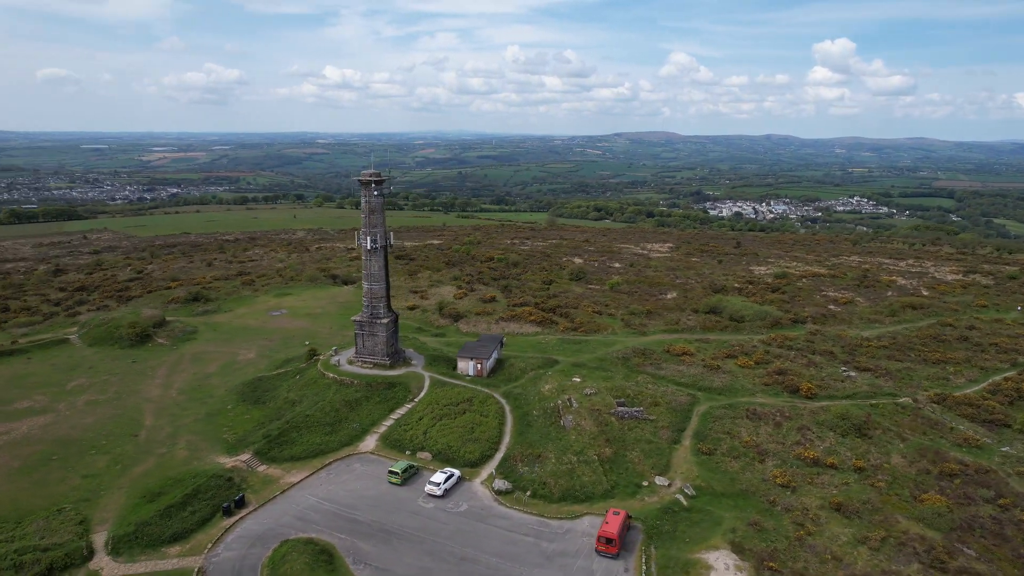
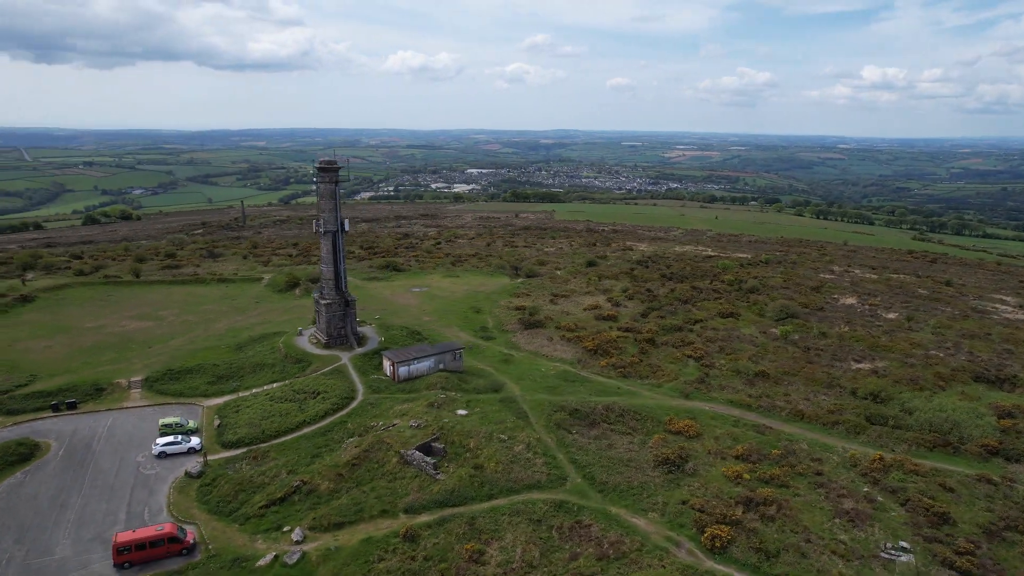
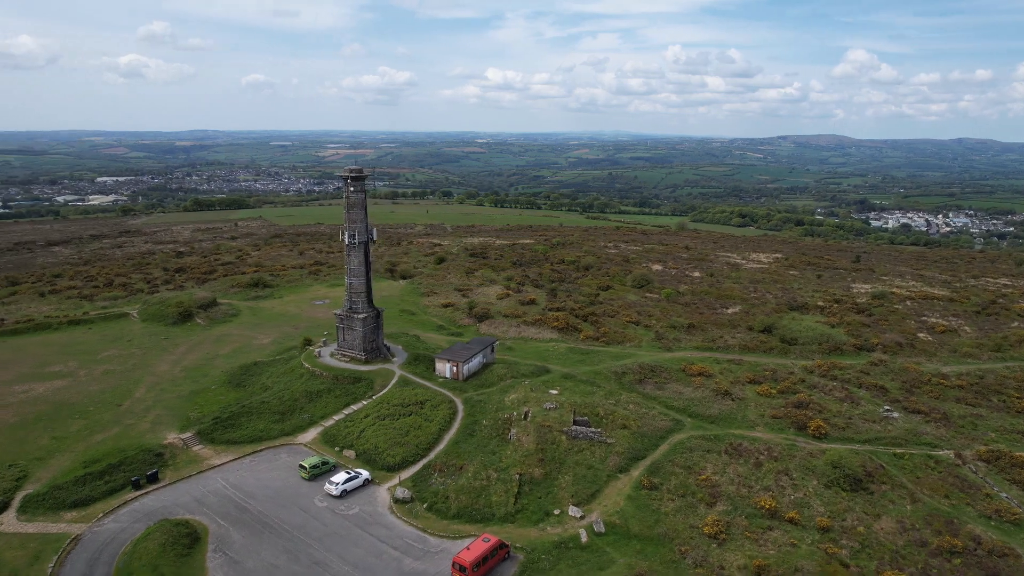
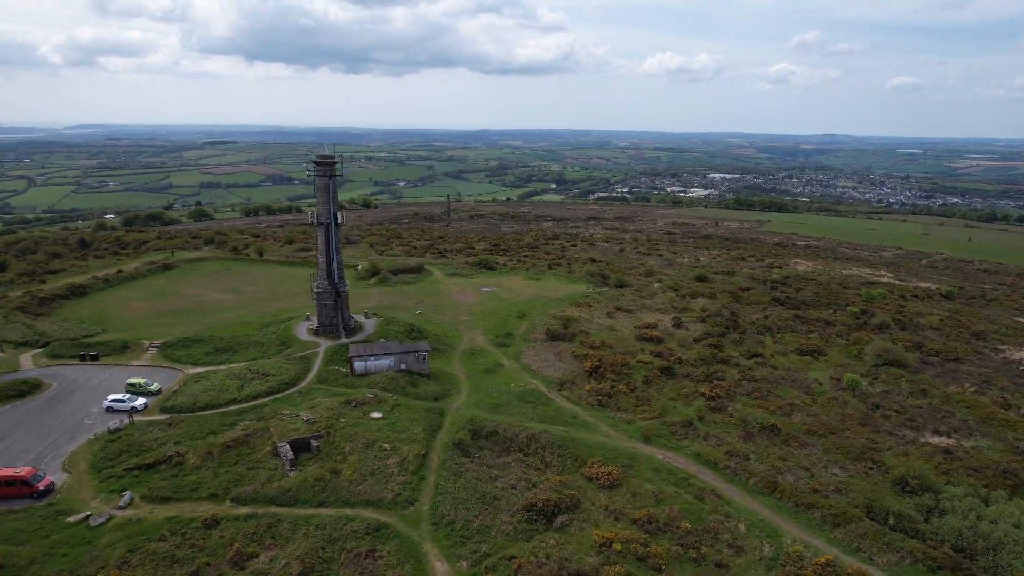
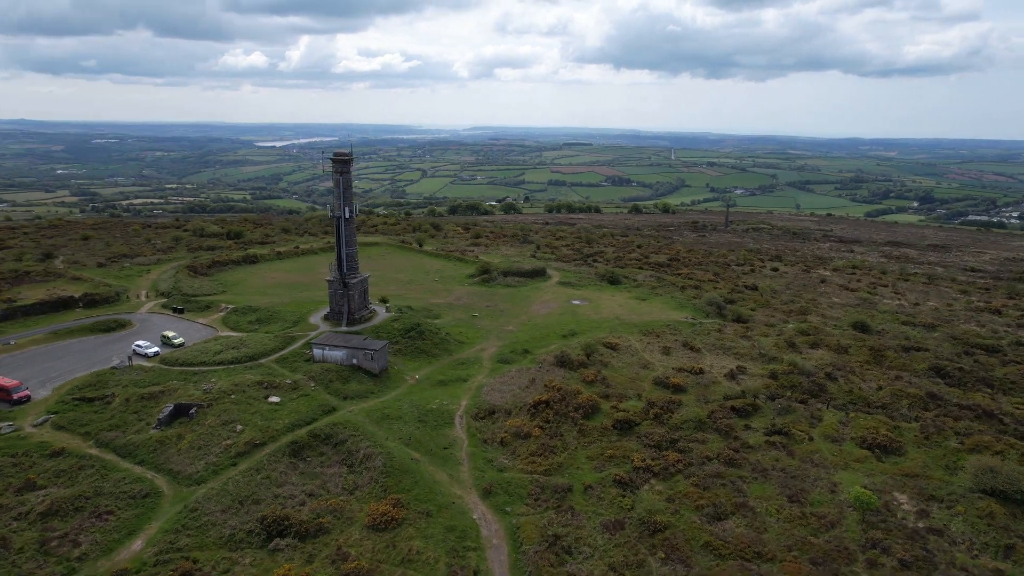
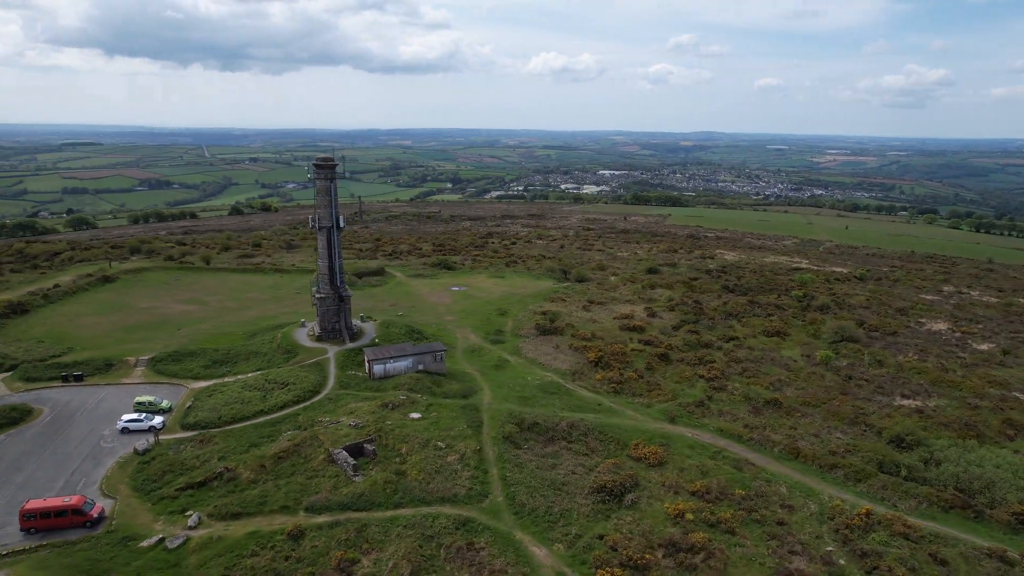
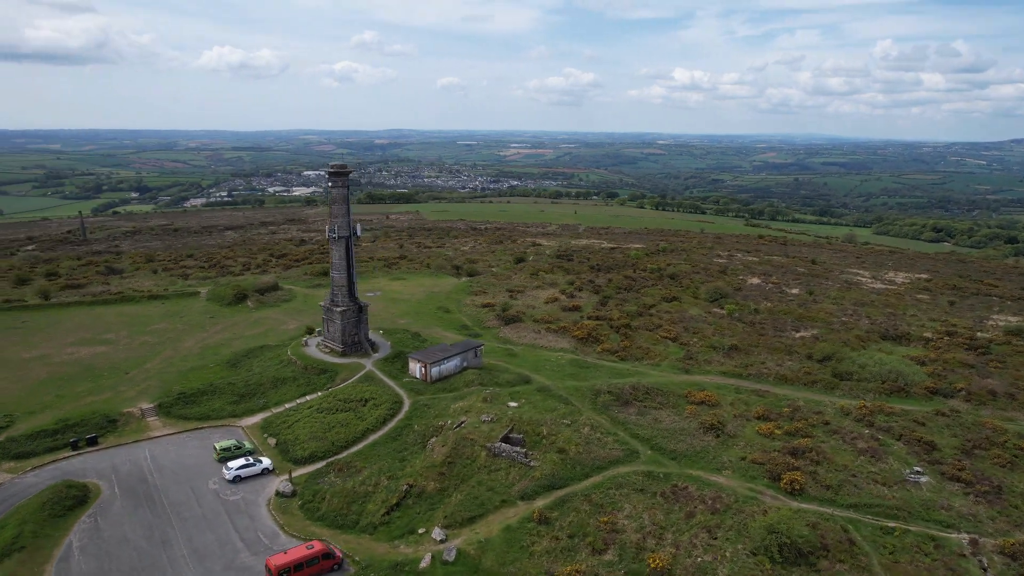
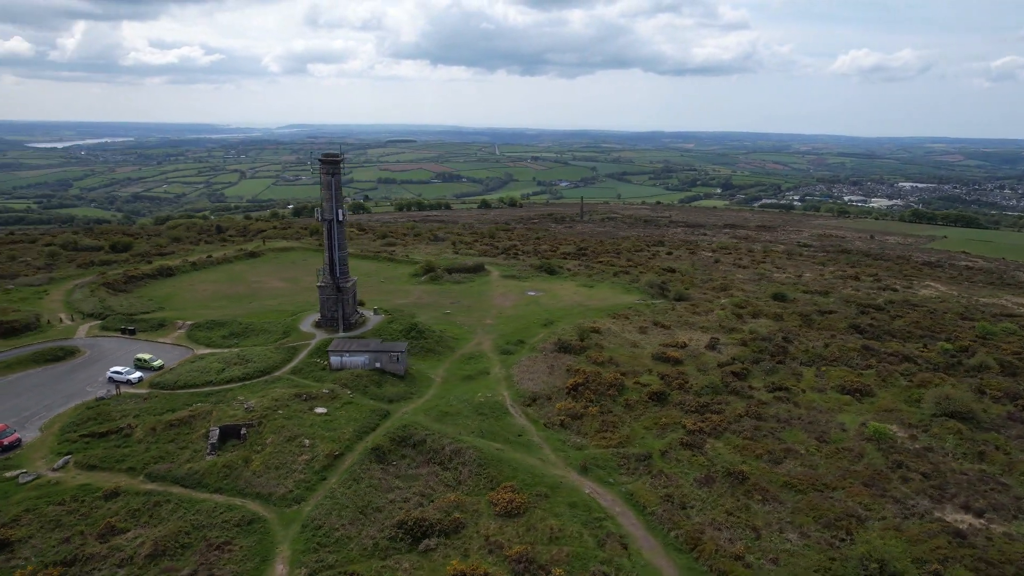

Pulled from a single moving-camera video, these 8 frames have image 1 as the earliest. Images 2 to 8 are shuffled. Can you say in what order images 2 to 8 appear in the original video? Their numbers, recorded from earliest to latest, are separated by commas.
3, 7, 2, 6, 4, 8, 5
